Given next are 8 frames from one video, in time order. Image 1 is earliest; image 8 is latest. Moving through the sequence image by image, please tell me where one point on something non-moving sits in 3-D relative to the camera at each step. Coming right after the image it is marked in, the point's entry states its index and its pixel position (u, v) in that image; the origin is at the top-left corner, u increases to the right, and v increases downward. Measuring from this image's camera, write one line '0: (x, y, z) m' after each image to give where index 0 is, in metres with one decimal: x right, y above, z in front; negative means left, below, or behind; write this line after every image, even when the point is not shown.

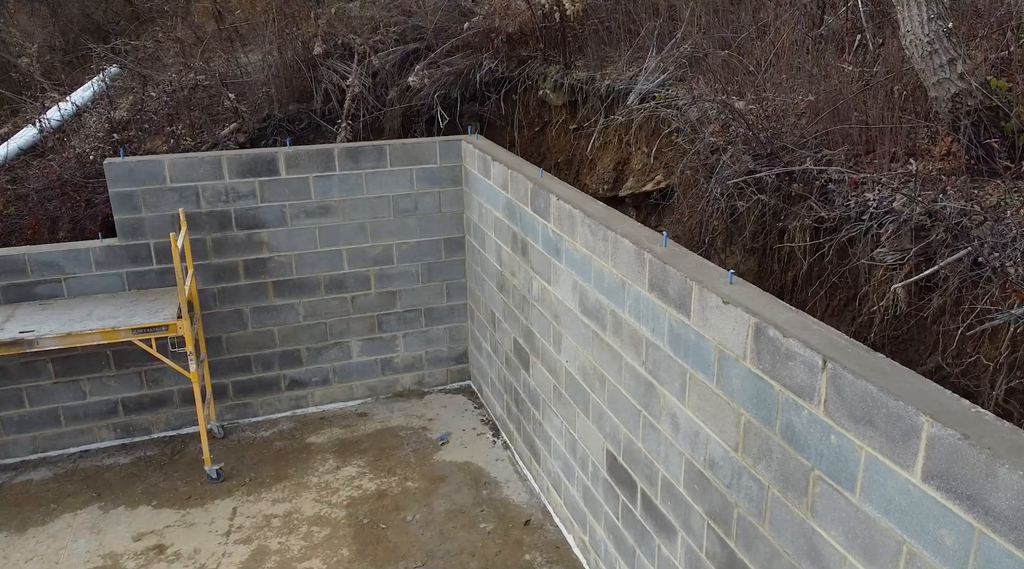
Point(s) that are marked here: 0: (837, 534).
0: (+0.8, -0.5, +1.9) m
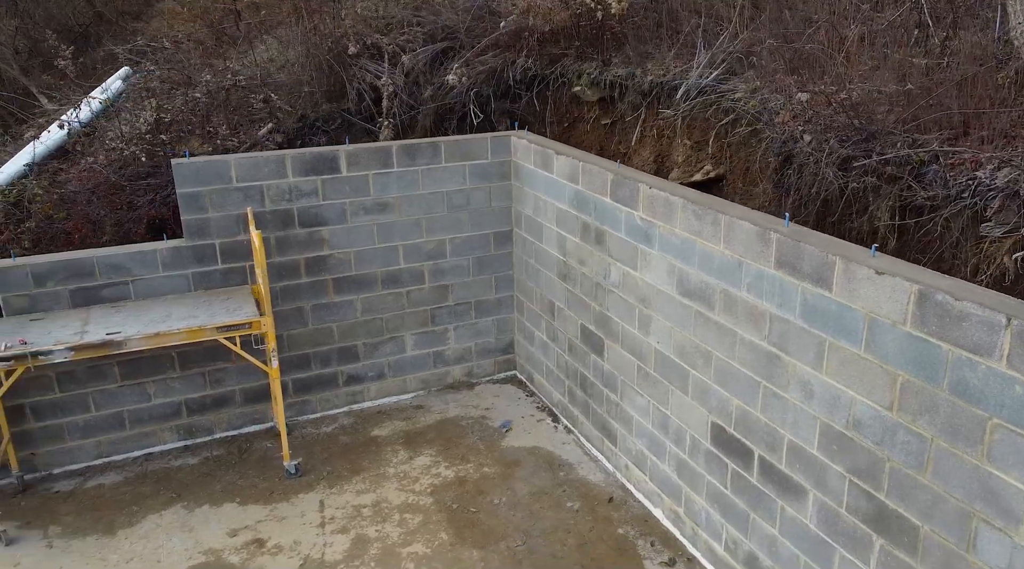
0: (+1.3, -0.4, +2.2) m
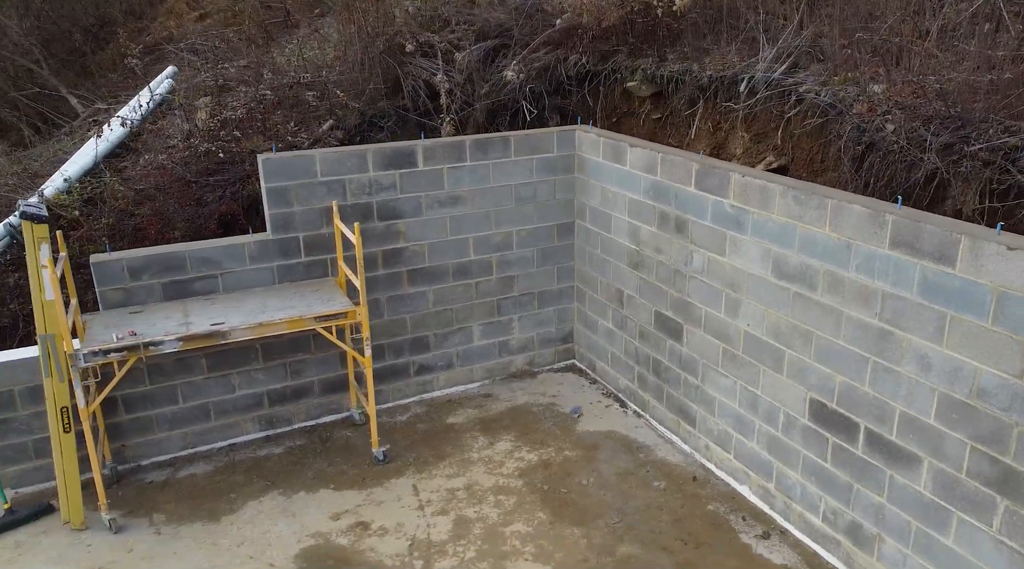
0: (+1.8, -0.4, +2.3) m
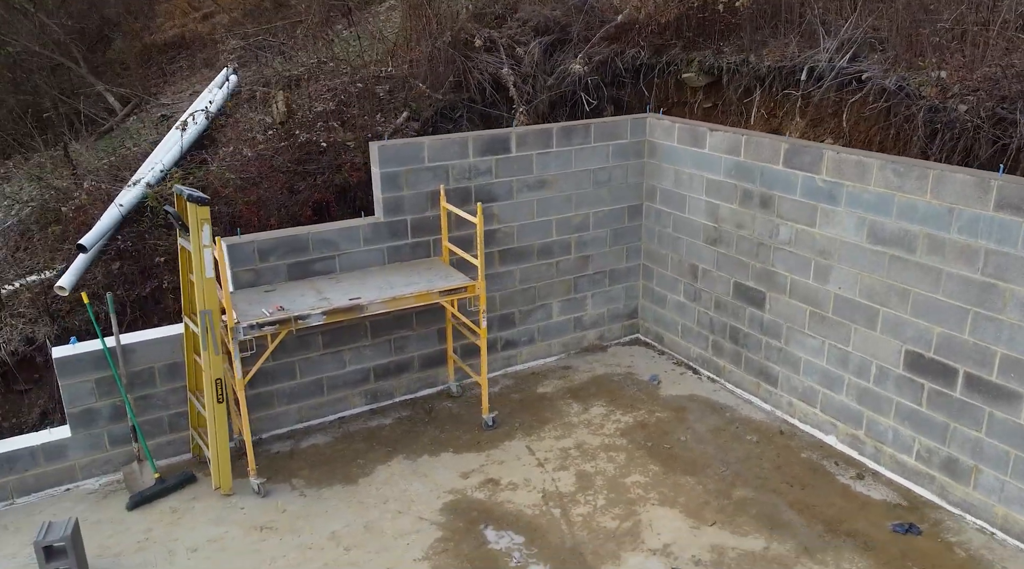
0: (+2.5, -0.2, +2.8) m
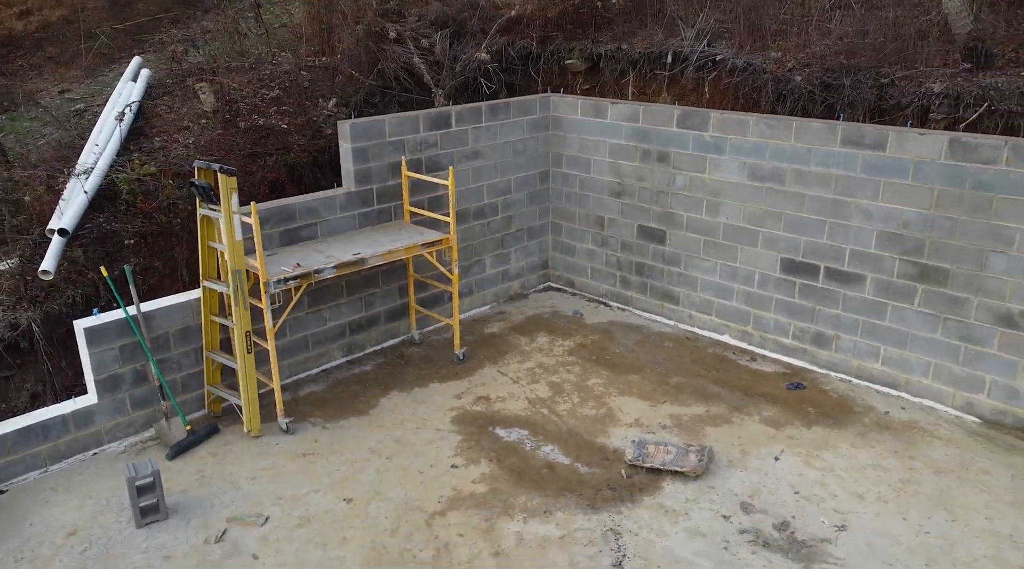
0: (+2.6, +0.4, +4.3) m
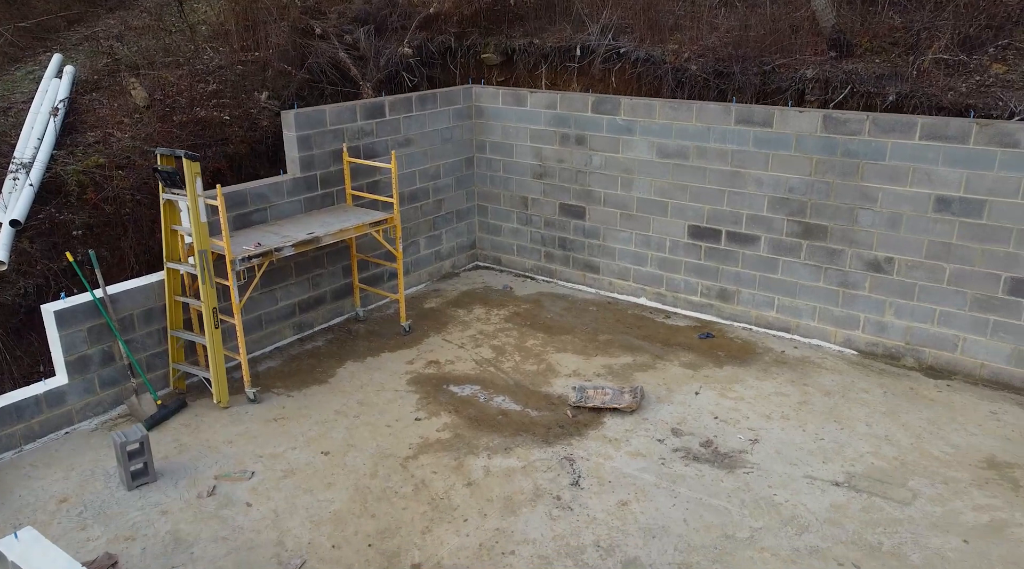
0: (+2.3, +0.6, +5.2) m
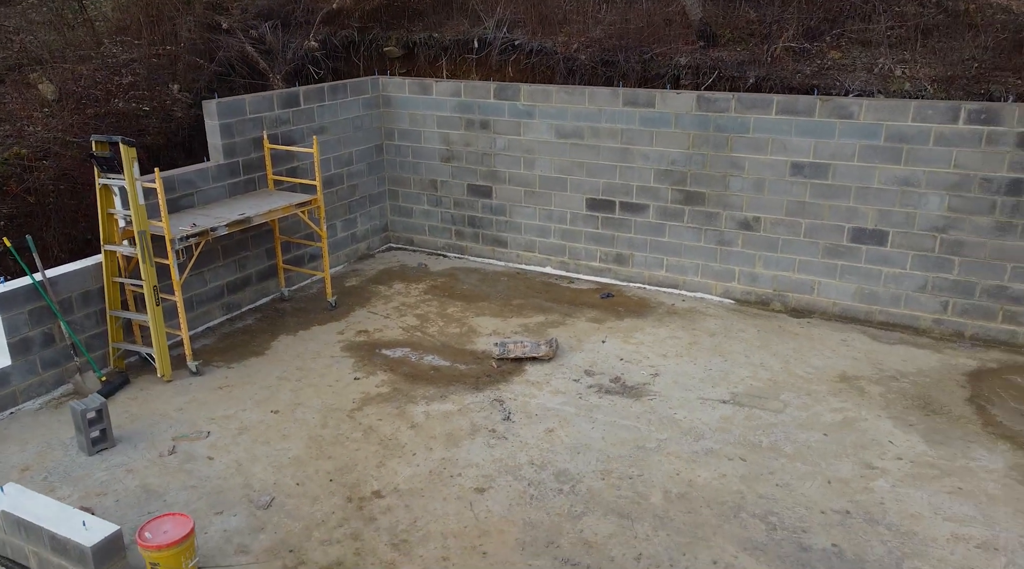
0: (+1.7, +1.0, +6.1) m
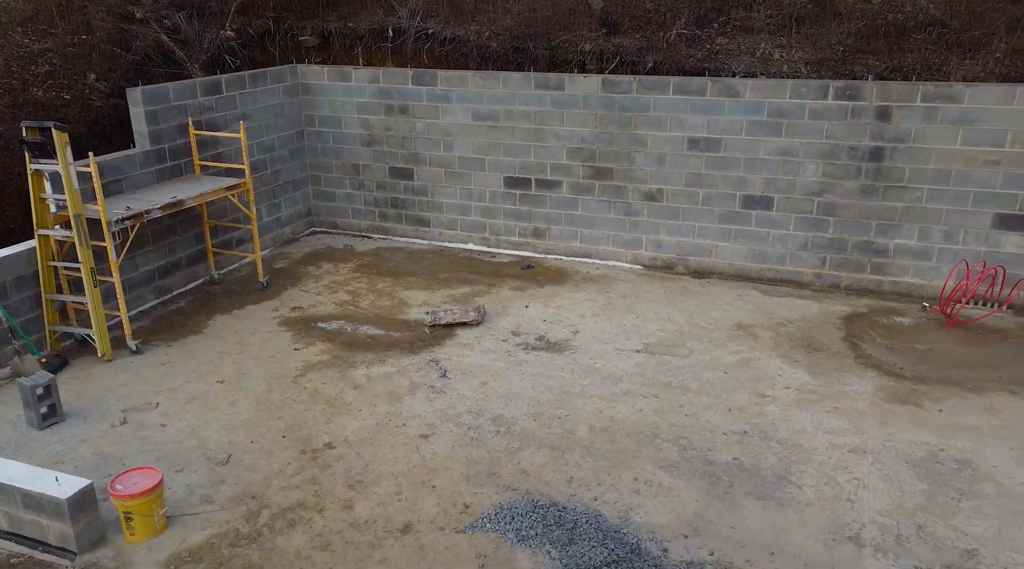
0: (+1.1, +1.2, +6.7) m
